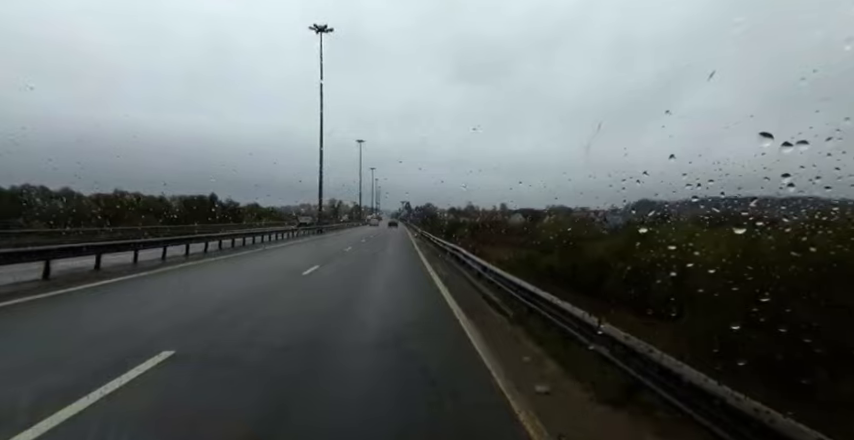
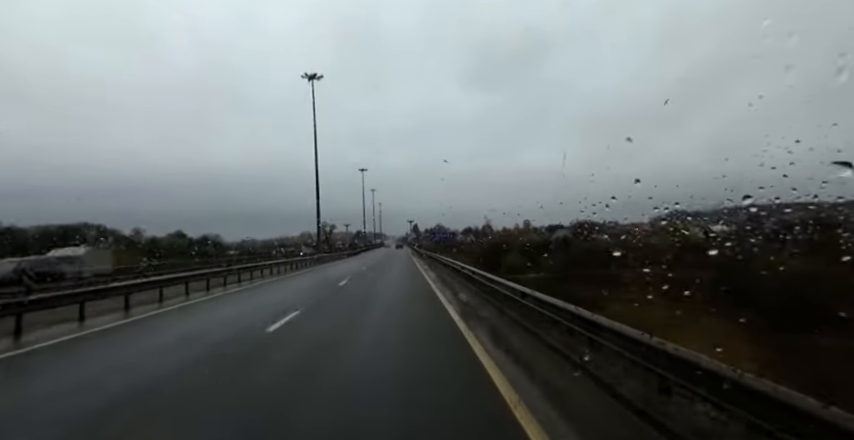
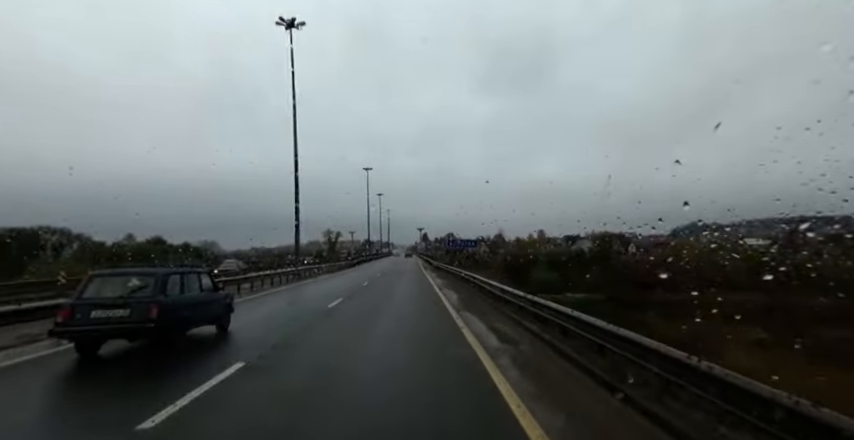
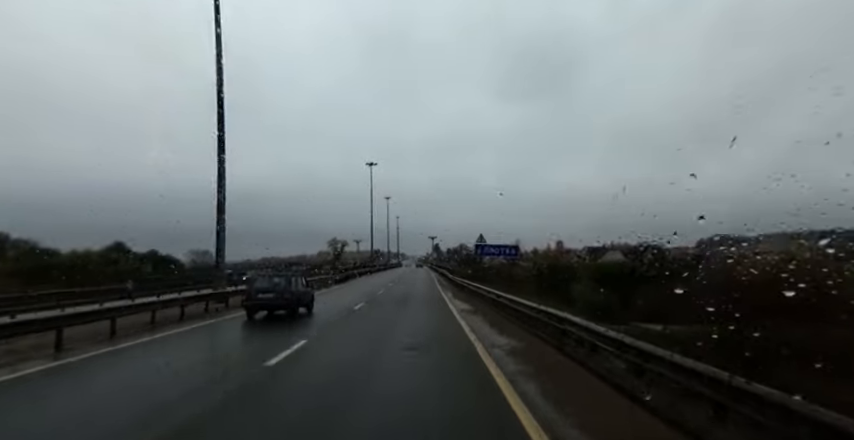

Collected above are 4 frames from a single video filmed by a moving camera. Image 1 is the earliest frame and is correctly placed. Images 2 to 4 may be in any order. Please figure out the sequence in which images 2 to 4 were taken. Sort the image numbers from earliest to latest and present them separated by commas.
2, 3, 4
